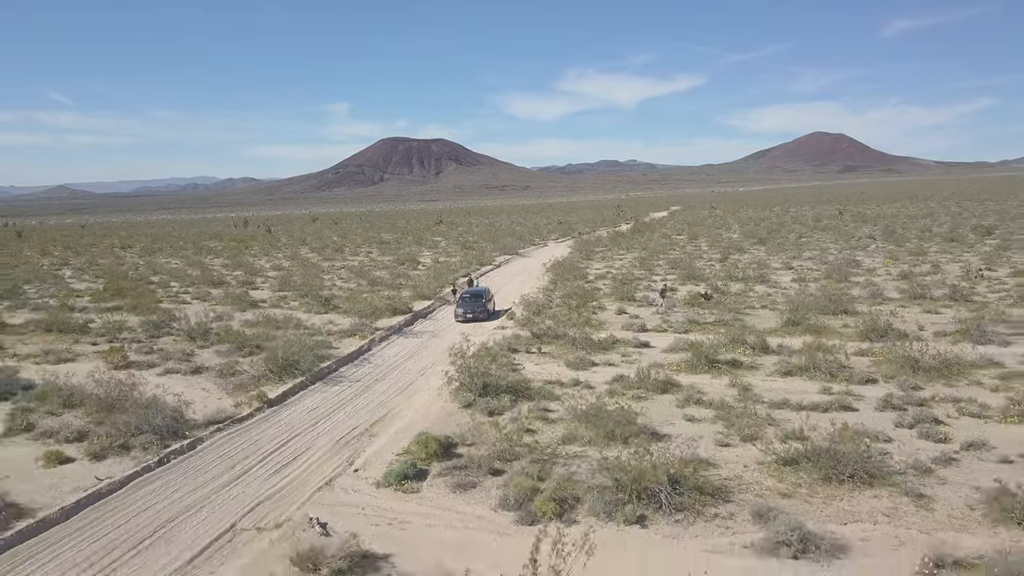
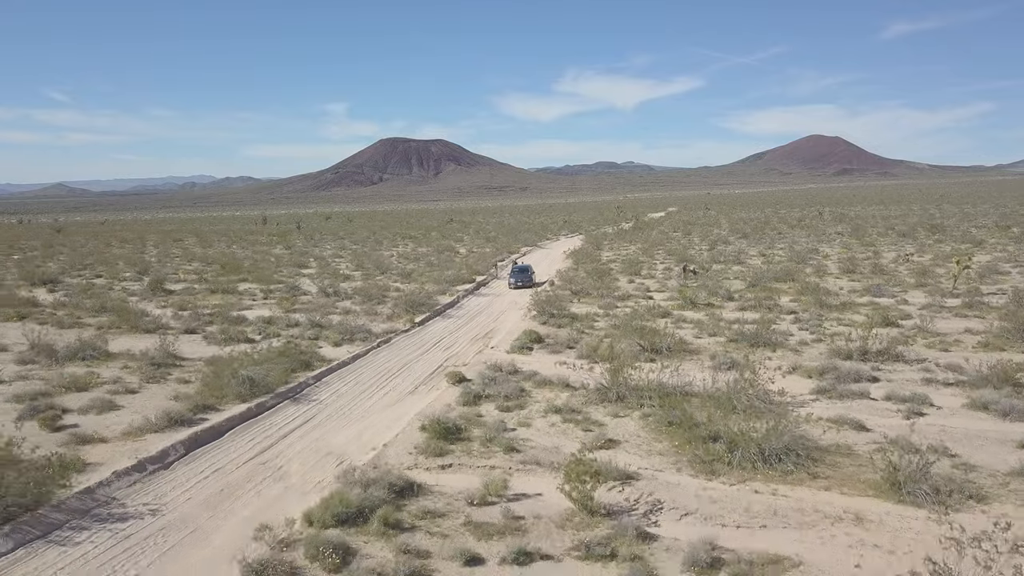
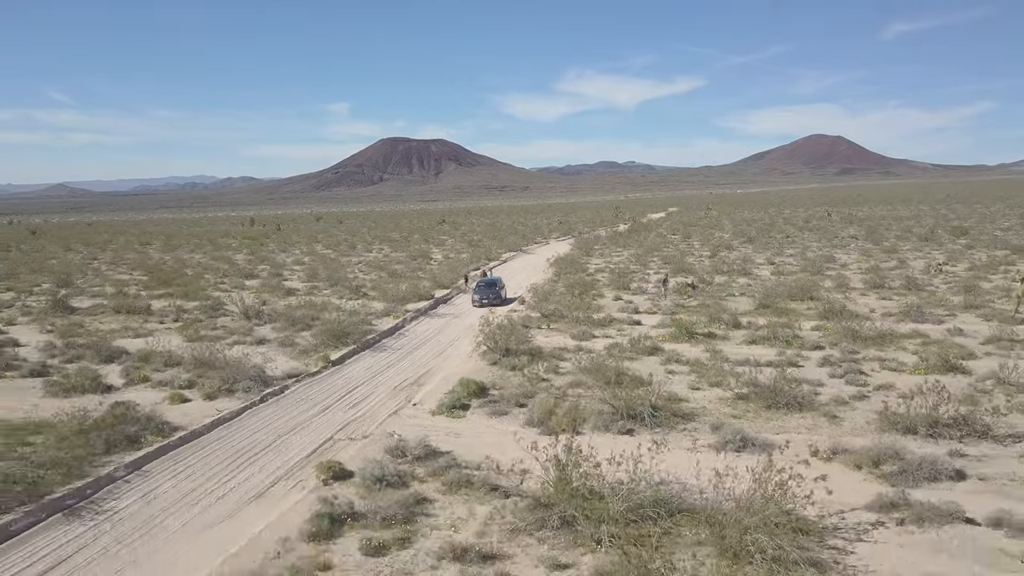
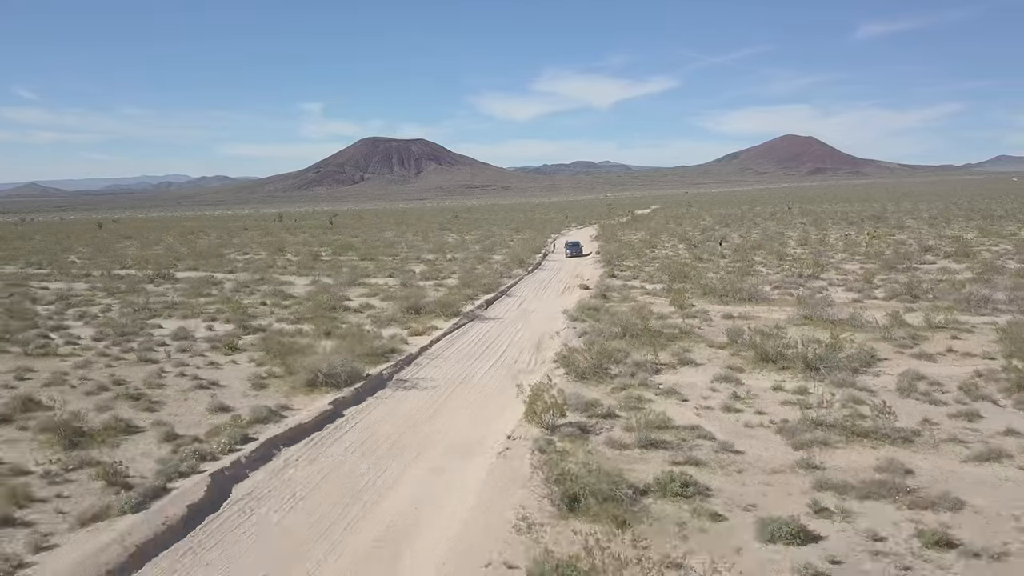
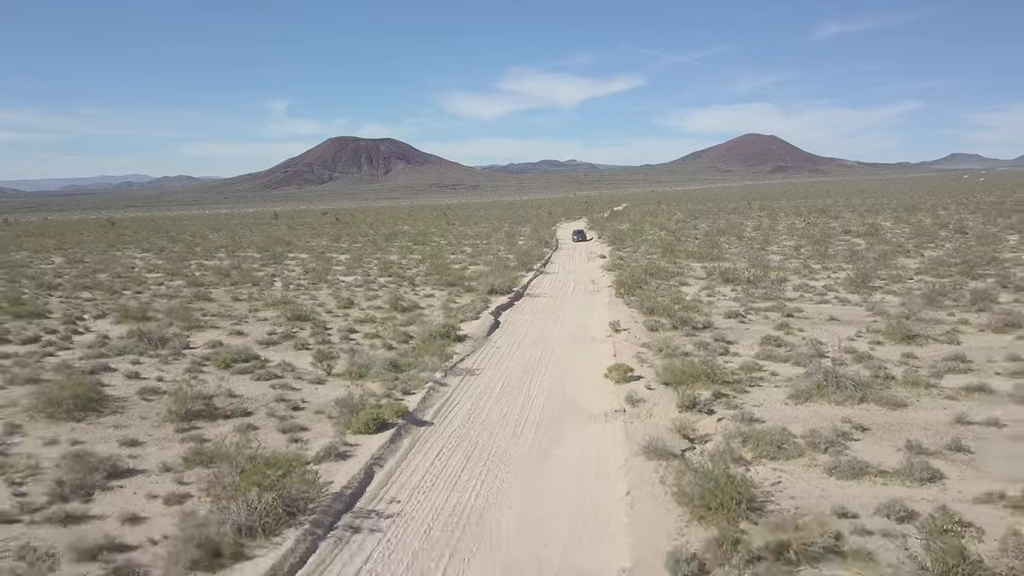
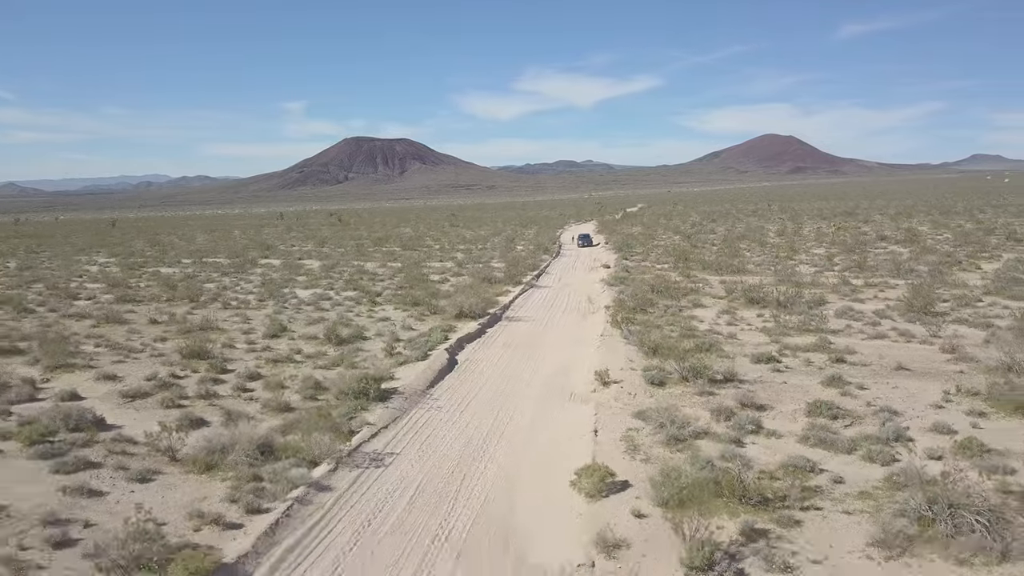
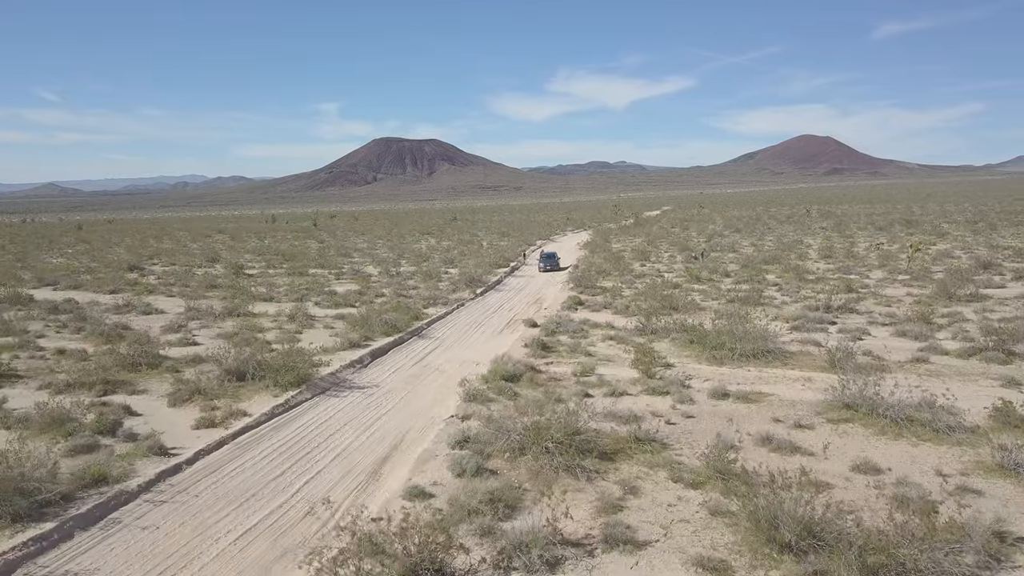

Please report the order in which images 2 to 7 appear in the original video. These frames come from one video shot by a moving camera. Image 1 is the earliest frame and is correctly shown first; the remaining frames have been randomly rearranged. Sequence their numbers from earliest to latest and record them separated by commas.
3, 2, 7, 4, 6, 5
